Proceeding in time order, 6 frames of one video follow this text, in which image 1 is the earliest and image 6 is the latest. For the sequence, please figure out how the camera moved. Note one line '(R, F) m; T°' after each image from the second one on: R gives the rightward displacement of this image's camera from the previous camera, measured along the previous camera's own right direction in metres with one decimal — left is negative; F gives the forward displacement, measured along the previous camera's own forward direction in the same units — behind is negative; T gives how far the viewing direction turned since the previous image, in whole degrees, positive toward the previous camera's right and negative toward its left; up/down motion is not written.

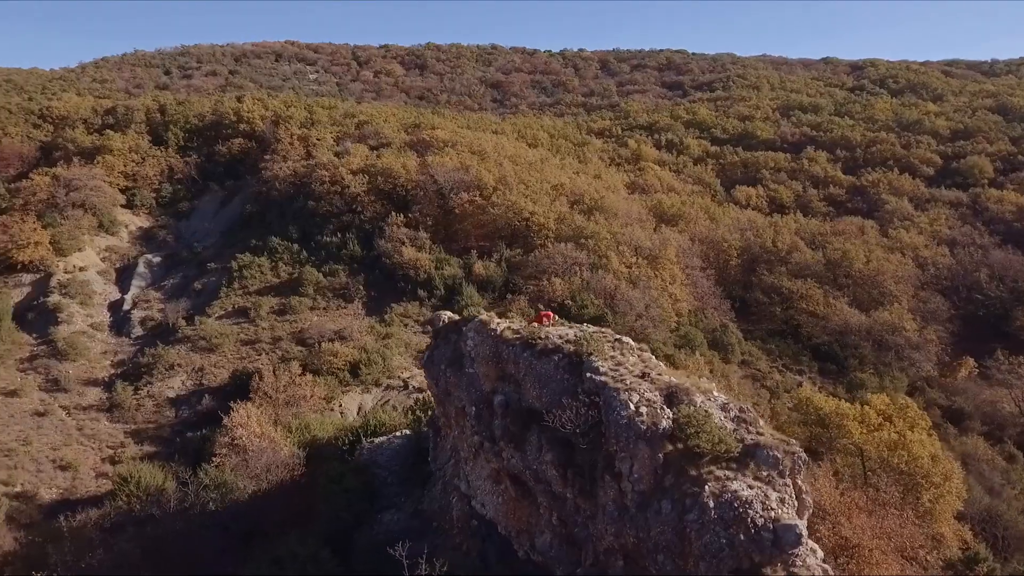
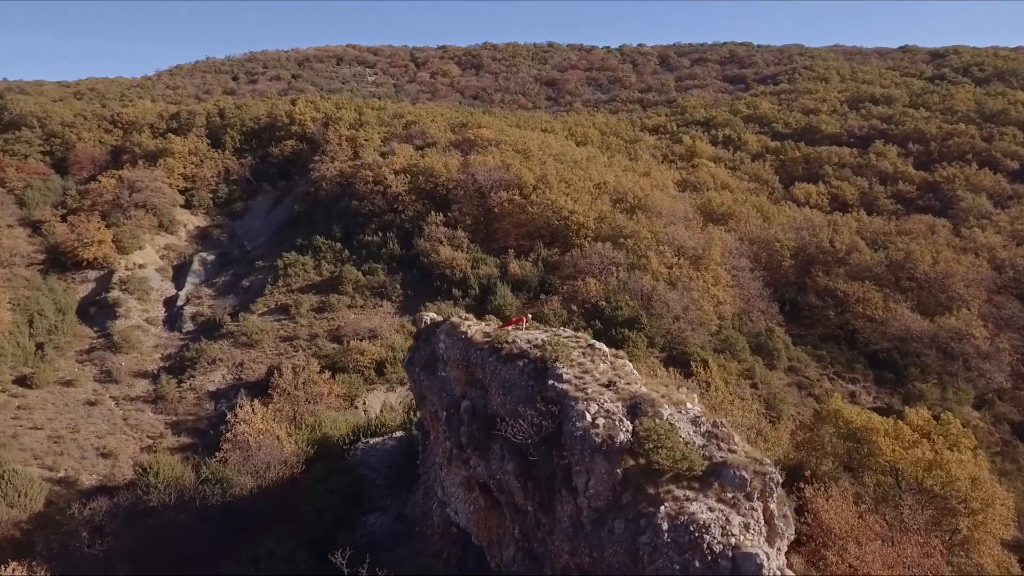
(+1.0, +0.3) m; -6°
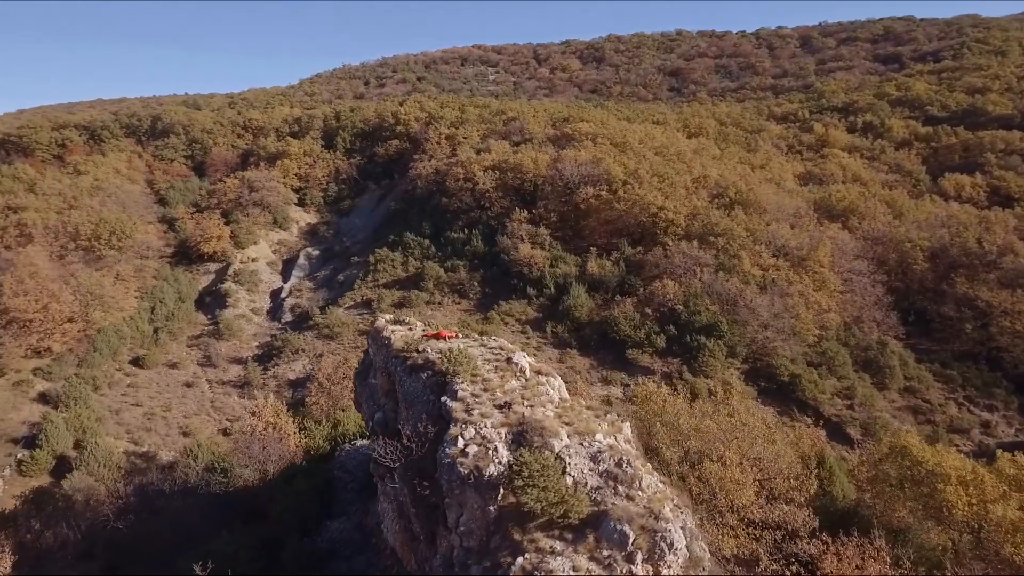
(+2.1, +0.9) m; -13°
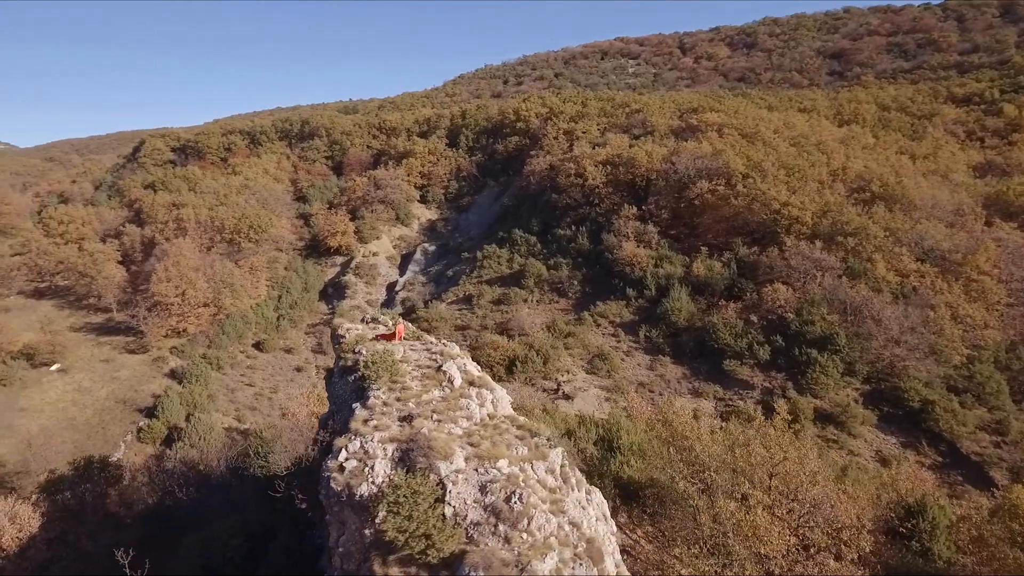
(+1.7, +0.8) m; -14°
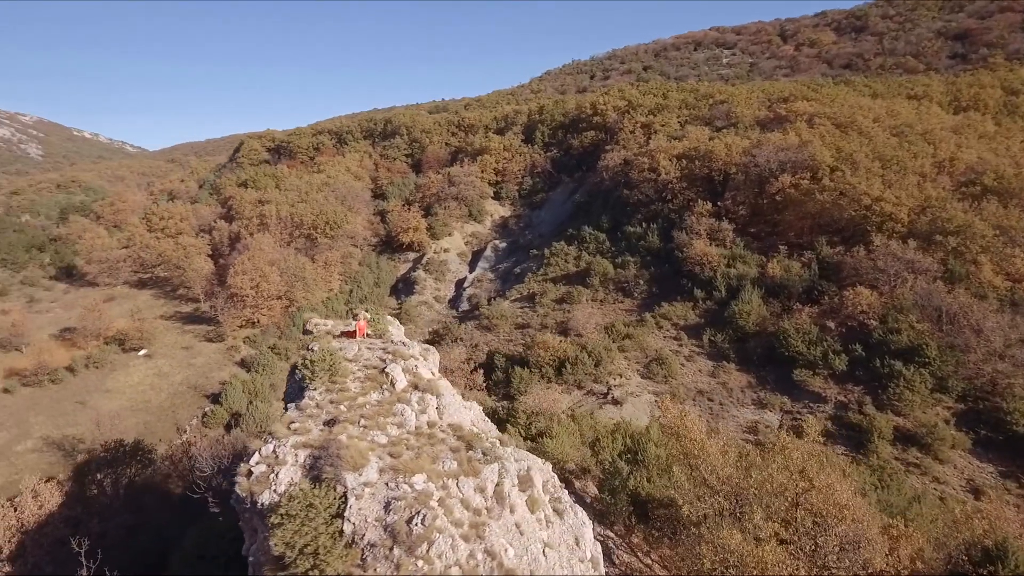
(+1.1, +0.6) m; -9°
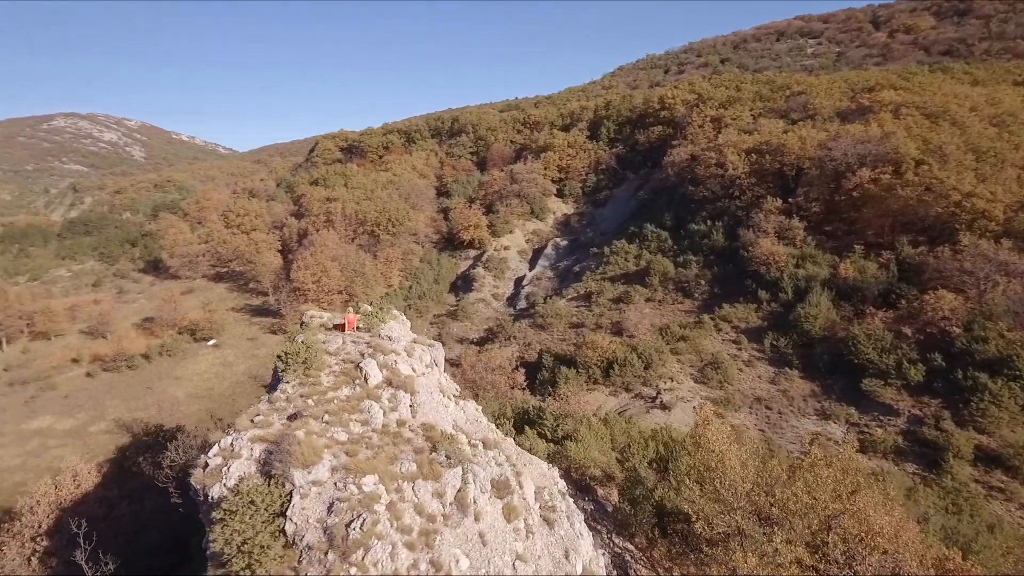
(+0.7, +0.4) m; -7°
